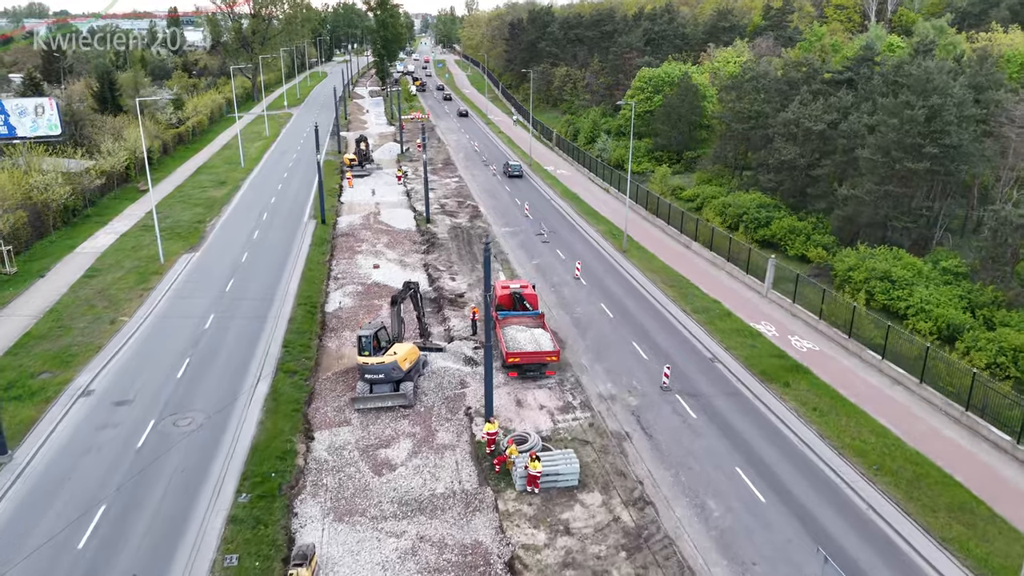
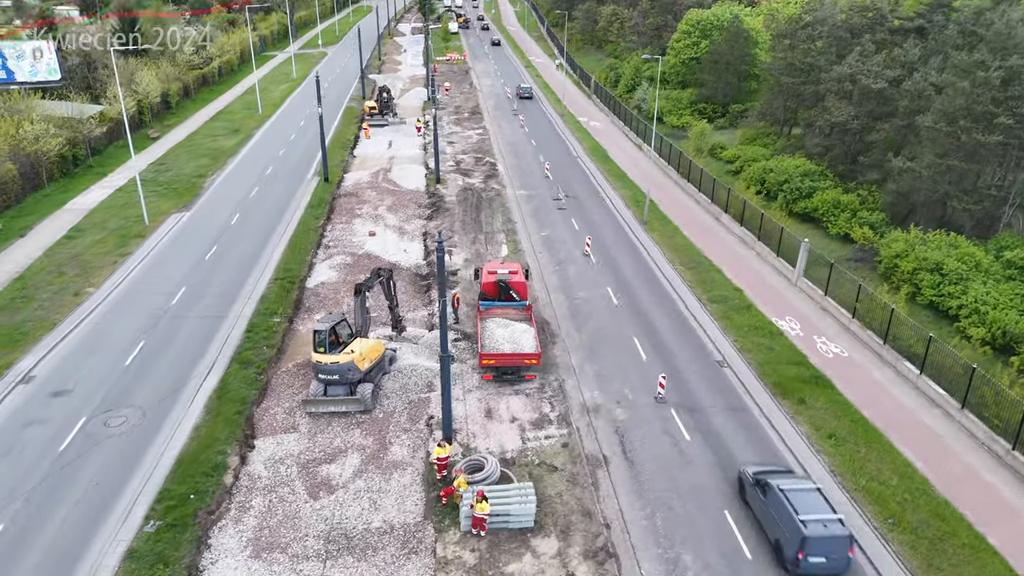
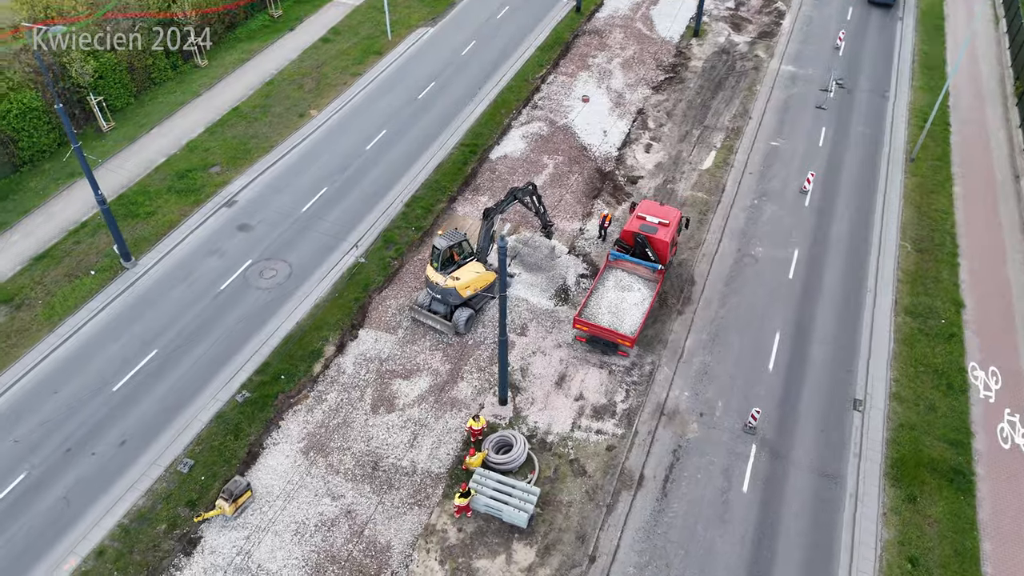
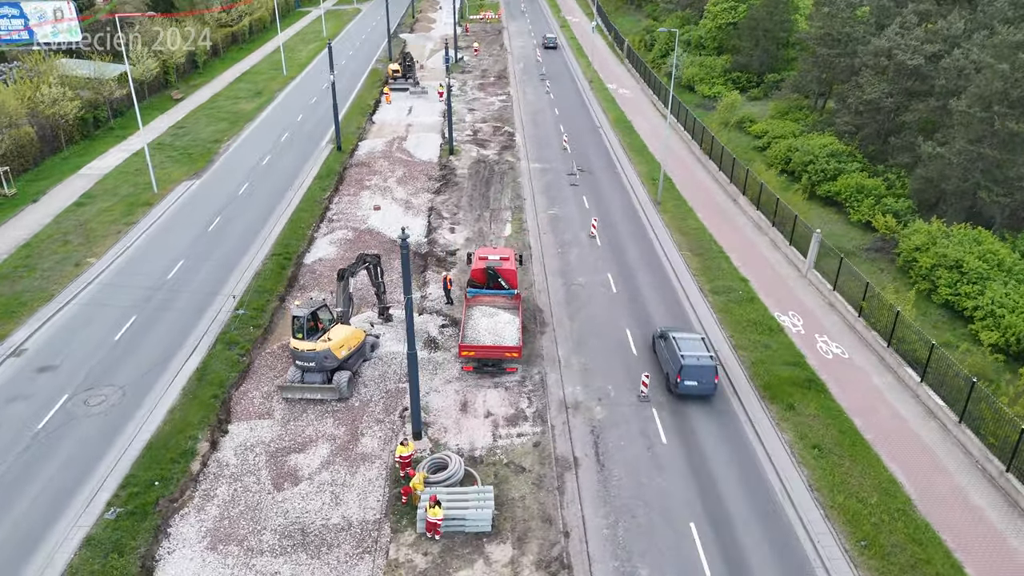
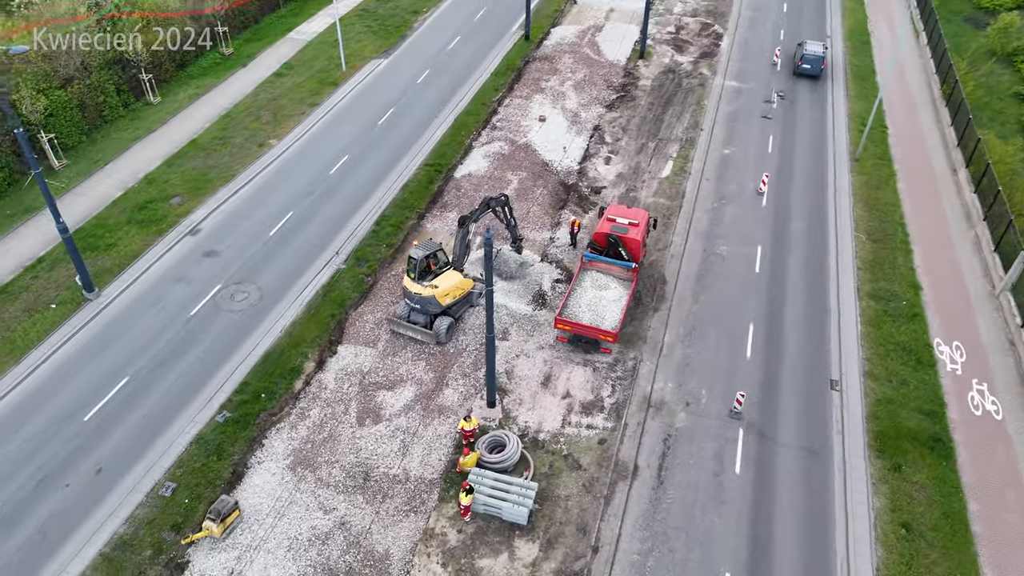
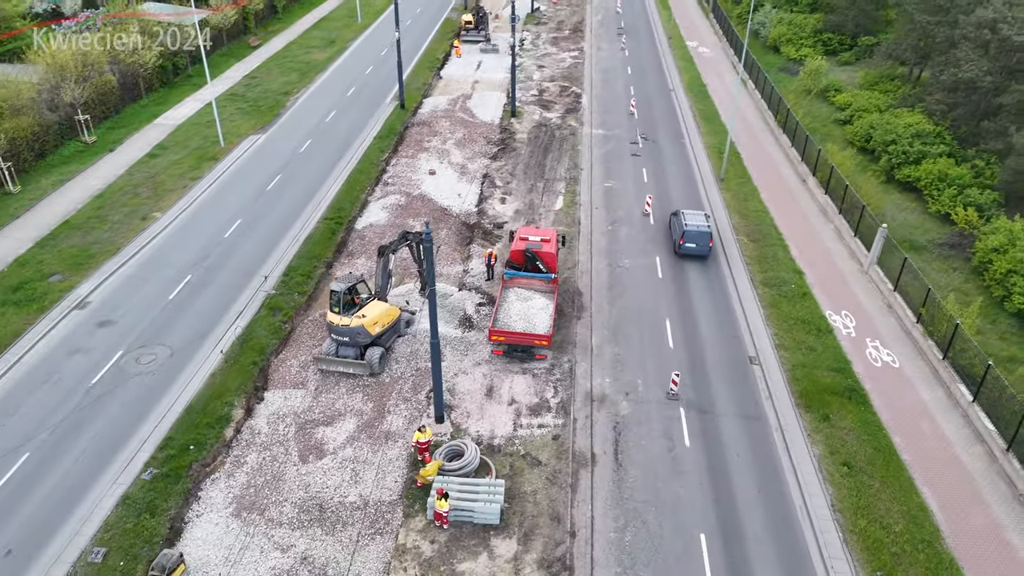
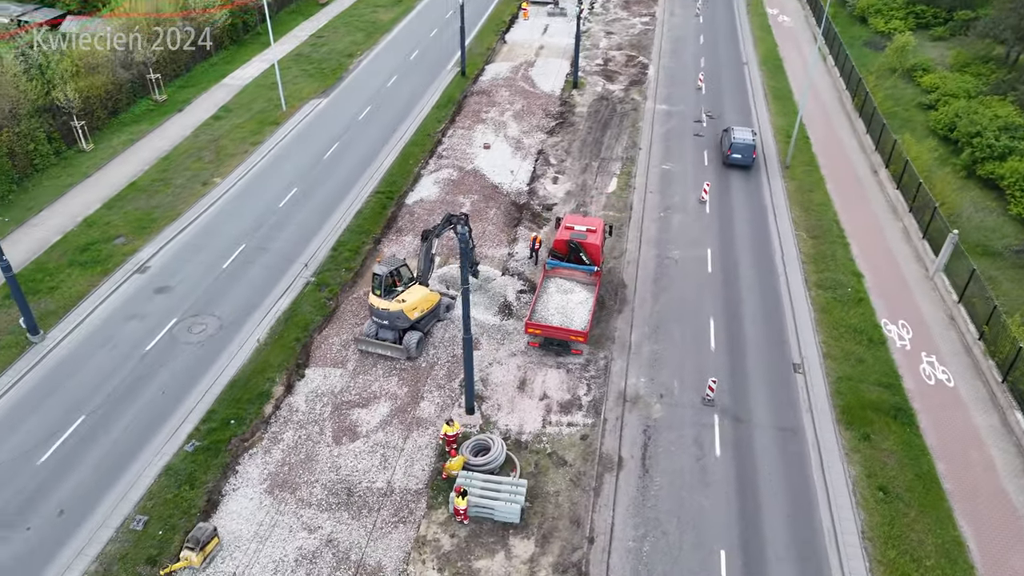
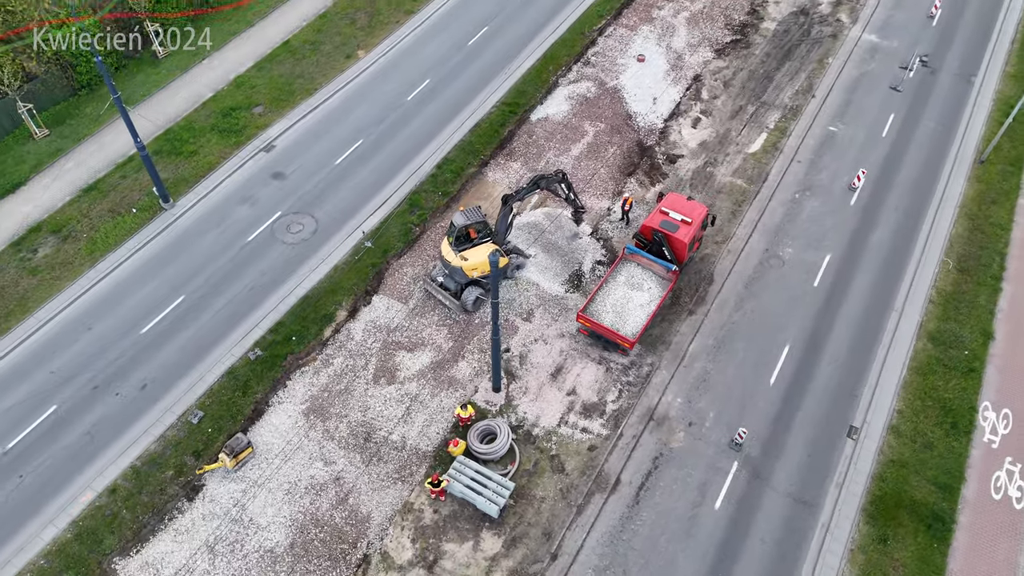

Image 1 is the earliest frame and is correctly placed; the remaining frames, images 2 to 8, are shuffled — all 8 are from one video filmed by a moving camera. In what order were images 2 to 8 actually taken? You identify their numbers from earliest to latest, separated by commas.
2, 4, 6, 7, 5, 3, 8
